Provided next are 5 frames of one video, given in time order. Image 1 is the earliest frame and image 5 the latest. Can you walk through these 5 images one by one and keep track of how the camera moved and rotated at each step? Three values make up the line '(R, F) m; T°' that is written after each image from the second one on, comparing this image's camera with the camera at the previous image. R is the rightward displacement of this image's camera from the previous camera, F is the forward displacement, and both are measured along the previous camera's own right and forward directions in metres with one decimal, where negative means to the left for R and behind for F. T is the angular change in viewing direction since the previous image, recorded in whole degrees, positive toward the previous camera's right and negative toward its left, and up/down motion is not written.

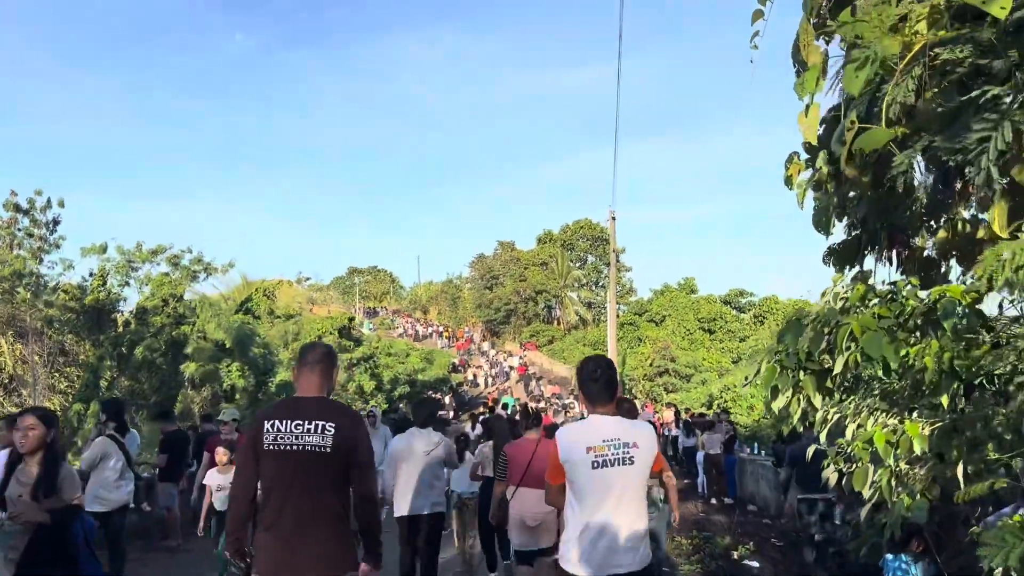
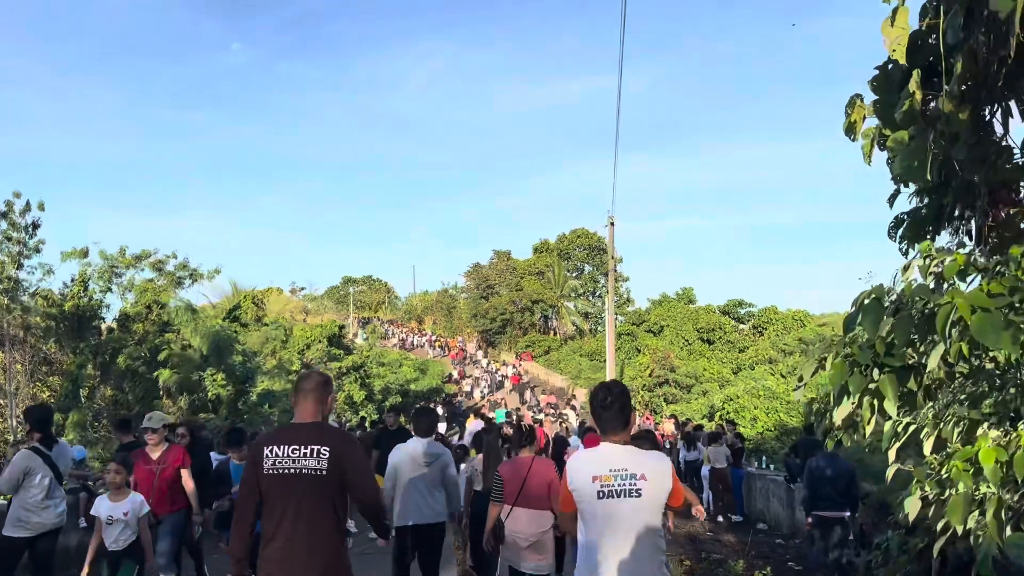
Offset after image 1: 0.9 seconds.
(0.0, +0.8) m; 0°
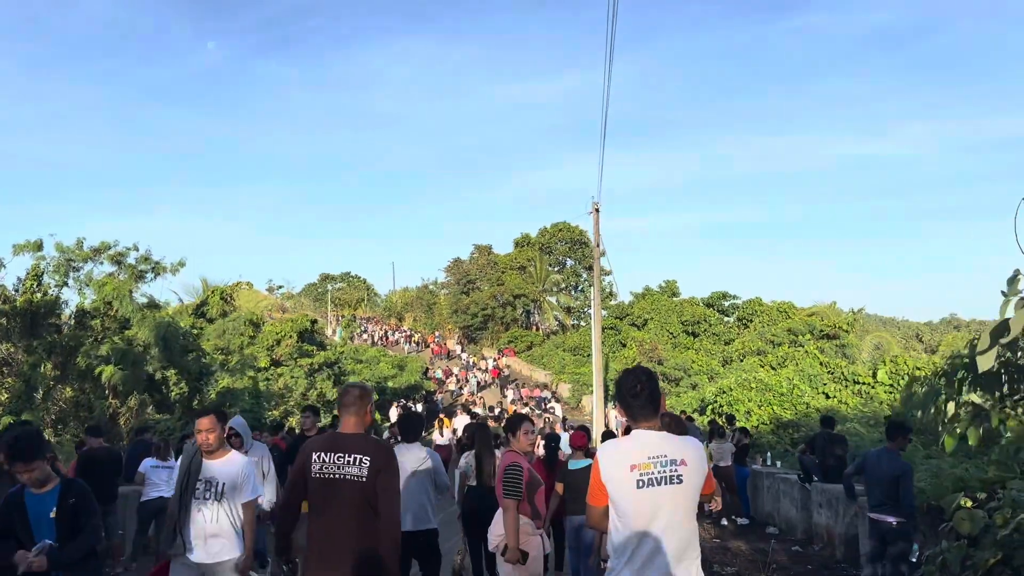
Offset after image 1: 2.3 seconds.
(0.0, +1.2) m; +1°
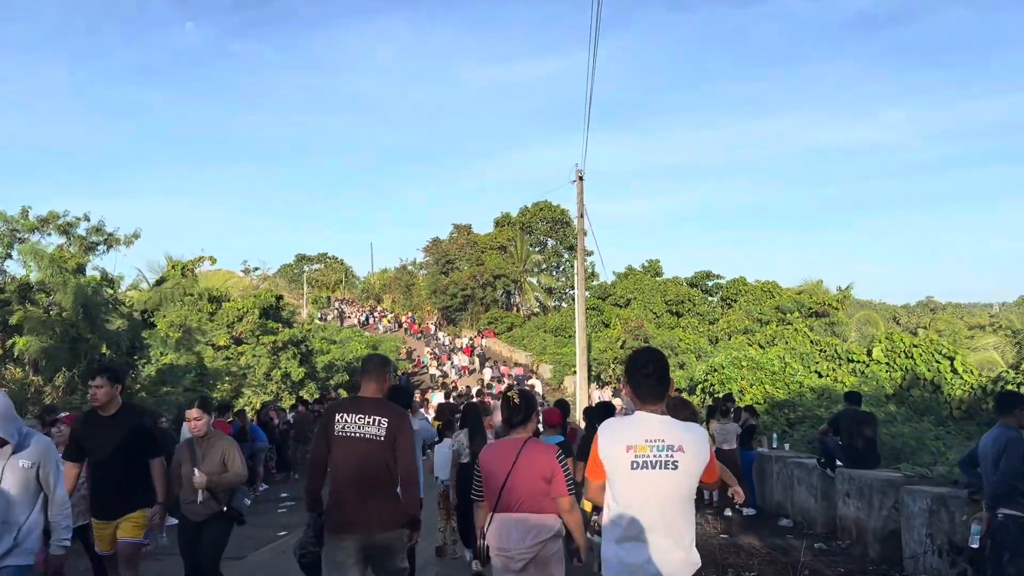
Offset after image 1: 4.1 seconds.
(+0.1, +1.5) m; +1°
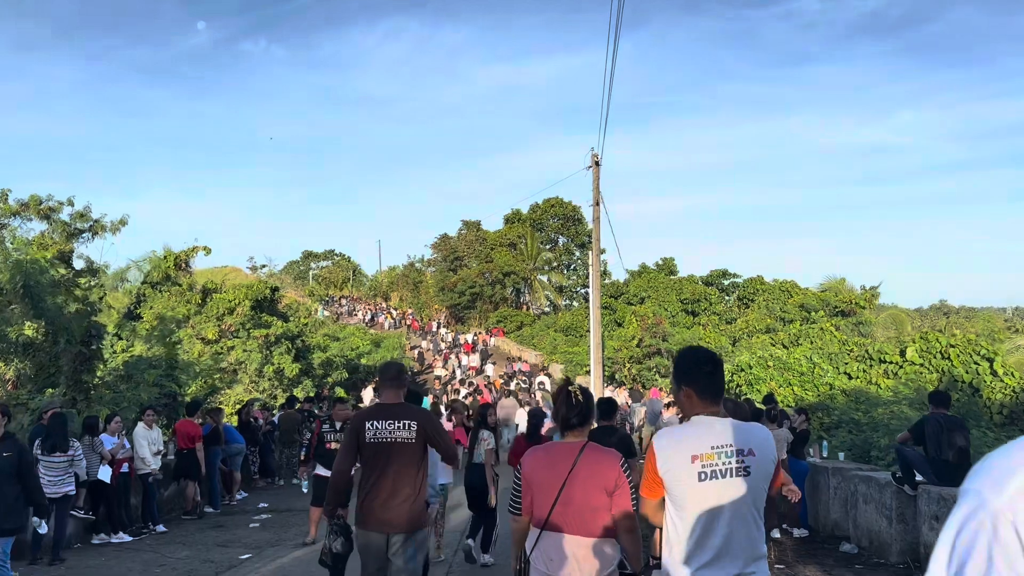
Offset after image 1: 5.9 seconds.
(0.0, +1.5) m; -1°
